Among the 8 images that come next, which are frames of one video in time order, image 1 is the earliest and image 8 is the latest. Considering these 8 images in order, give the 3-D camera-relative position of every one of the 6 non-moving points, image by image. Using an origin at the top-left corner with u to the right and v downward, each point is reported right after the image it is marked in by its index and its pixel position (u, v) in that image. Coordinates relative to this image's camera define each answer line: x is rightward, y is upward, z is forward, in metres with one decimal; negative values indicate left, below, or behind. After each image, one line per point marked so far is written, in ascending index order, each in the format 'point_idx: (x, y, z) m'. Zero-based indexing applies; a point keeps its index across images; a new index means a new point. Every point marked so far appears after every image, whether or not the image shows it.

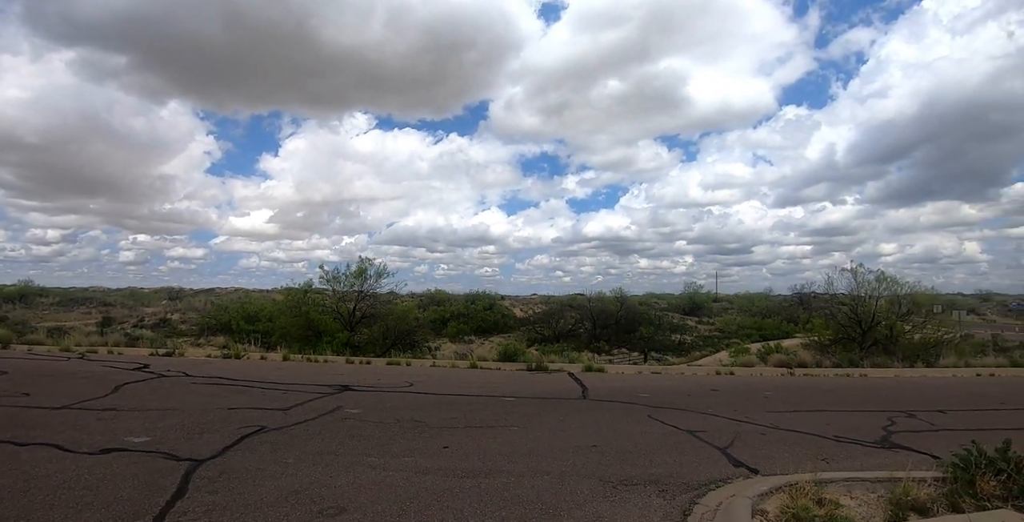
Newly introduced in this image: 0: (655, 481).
0: (+1.6, -2.5, +6.0) m
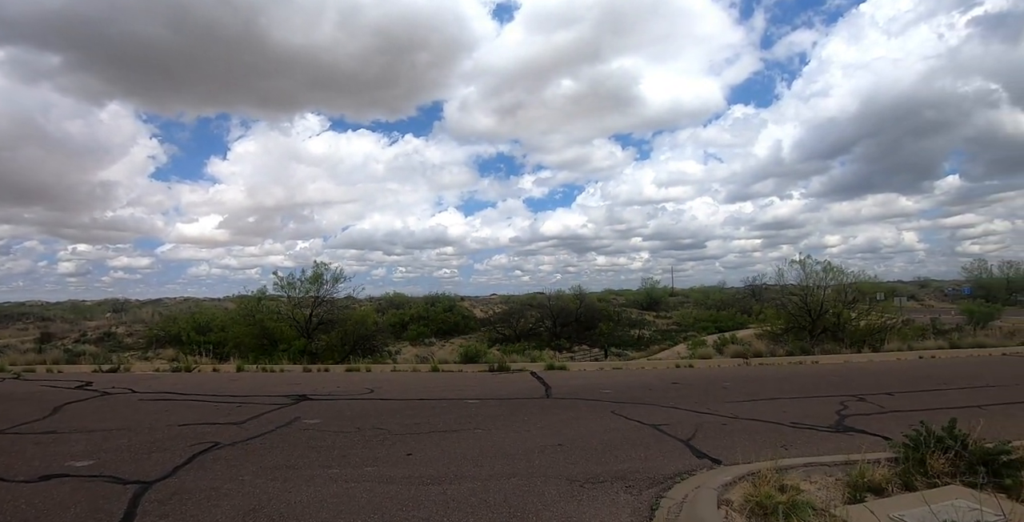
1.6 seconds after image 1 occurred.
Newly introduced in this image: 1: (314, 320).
0: (+1.3, -2.5, +6.0) m
1: (-7.6, -2.3, +20.2) m
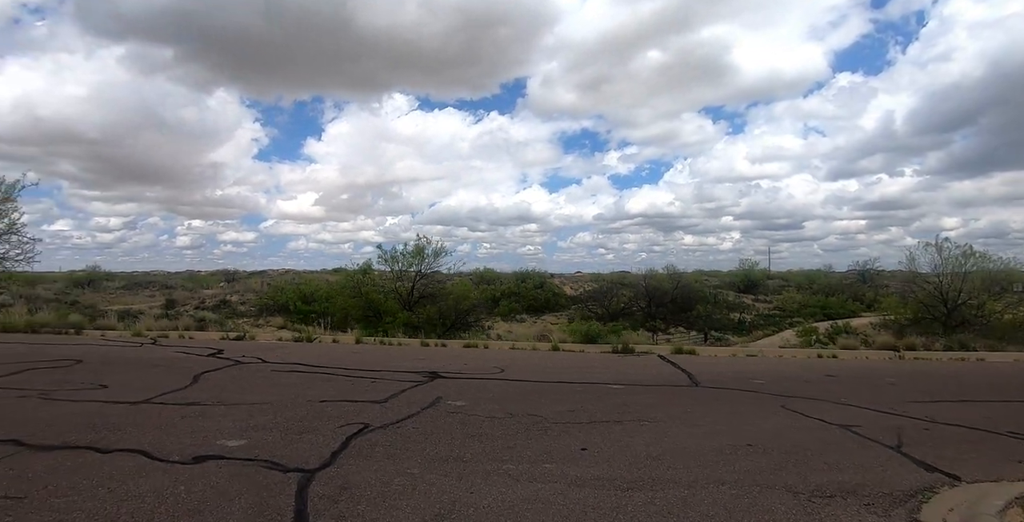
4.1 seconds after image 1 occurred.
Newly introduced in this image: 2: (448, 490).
0: (+3.1, -2.1, +4.8) m
1: (-3.7, -1.3, +20.0) m
2: (-0.5, -1.7, +3.7) m
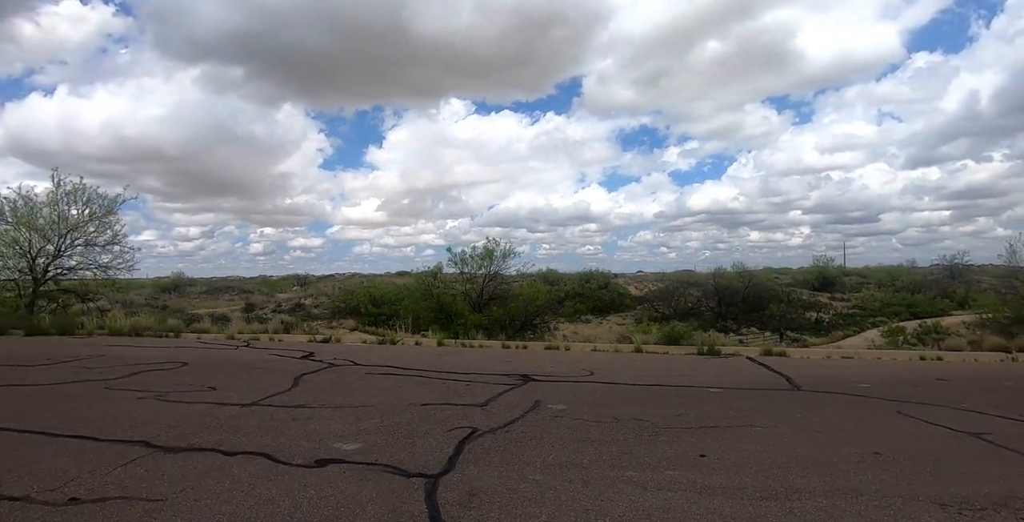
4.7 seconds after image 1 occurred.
0: (+4.1, -2.1, +4.2) m
1: (-1.1, -1.3, +20.1) m
2: (+0.5, -1.7, +3.6) m
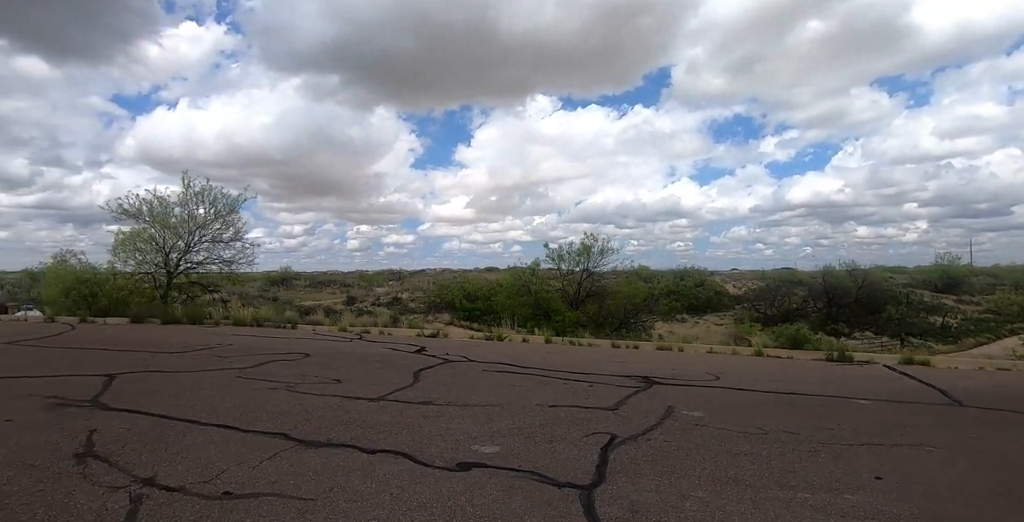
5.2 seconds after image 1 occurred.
0: (+5.3, -2.0, +3.2) m
1: (+2.4, -1.2, +19.7) m
2: (+1.6, -1.6, +3.1) m
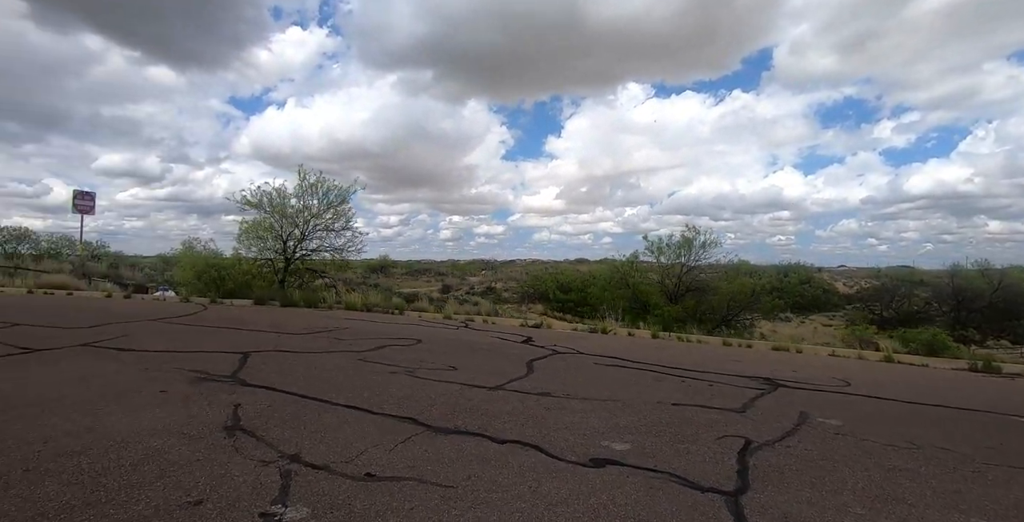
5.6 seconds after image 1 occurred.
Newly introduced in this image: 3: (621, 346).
0: (+6.4, -2.0, +2.0) m
1: (+5.9, -0.9, +18.7) m
2: (+2.7, -1.5, +2.5) m
3: (+2.9, -2.2, +13.3) m
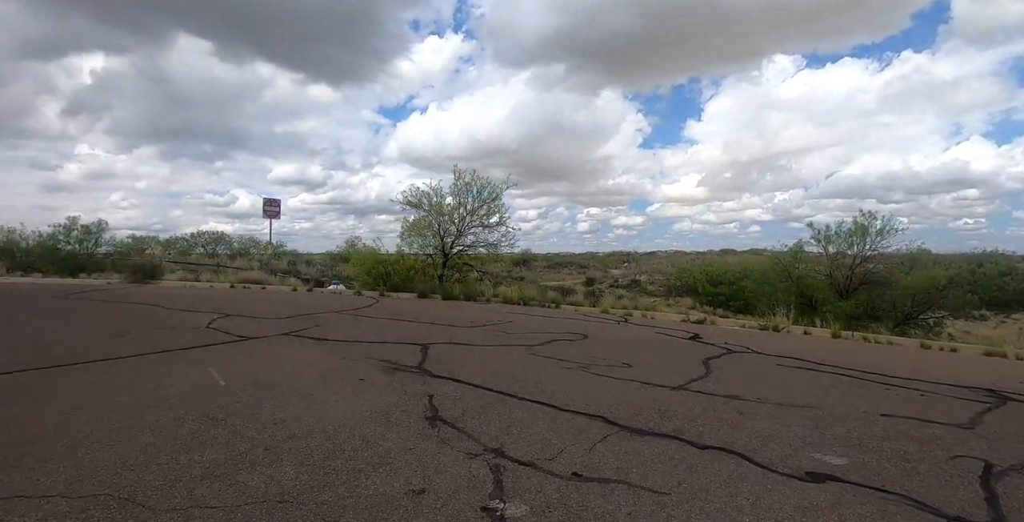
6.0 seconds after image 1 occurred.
0: (+7.7, -1.8, +0.1) m
1: (+10.8, -0.6, +16.4) m
2: (+4.2, -1.4, +1.3) m
3: (+6.7, -1.9, +11.8) m
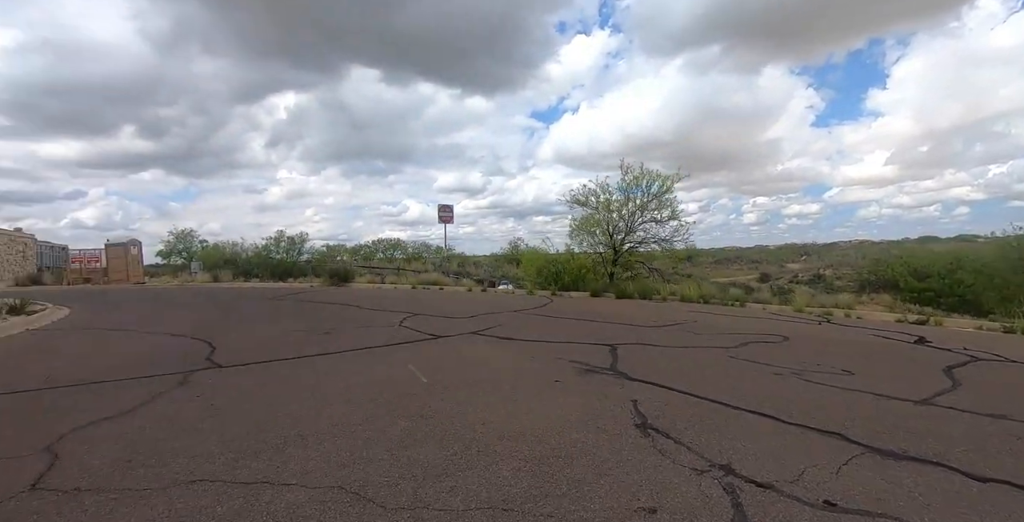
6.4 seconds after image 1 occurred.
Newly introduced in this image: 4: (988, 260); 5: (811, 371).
0: (+8.4, -1.5, -2.4) m
1: (+15.3, -0.2, +12.8) m
2: (+5.2, -1.2, -0.3) m
3: (+10.3, -1.6, +9.3) m
4: (+14.0, -0.1, +15.7) m
5: (+4.3, -1.5, +7.4) m
